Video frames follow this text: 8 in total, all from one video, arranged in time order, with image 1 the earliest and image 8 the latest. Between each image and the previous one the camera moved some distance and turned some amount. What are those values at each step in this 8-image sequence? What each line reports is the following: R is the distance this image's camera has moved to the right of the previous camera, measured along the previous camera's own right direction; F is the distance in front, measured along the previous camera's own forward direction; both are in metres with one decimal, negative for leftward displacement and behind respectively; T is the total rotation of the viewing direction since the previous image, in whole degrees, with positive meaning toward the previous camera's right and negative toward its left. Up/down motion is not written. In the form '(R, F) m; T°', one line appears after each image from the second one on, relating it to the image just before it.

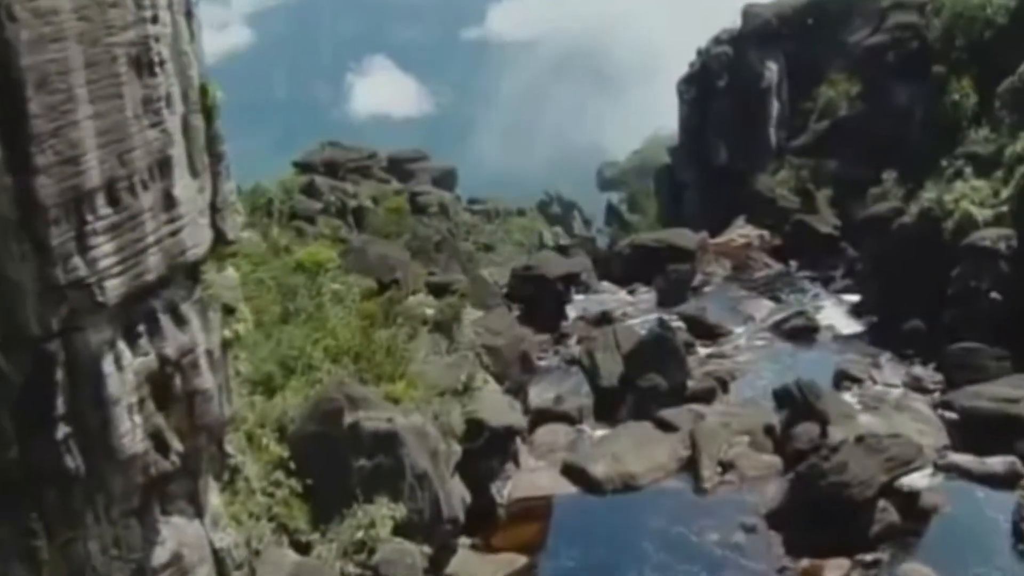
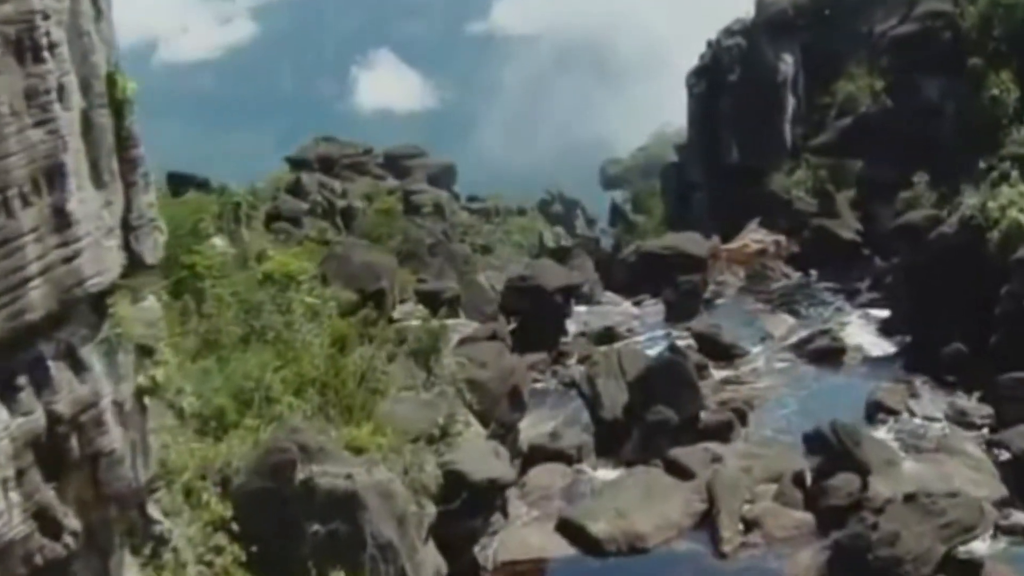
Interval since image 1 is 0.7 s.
(+0.2, +2.5) m; 0°
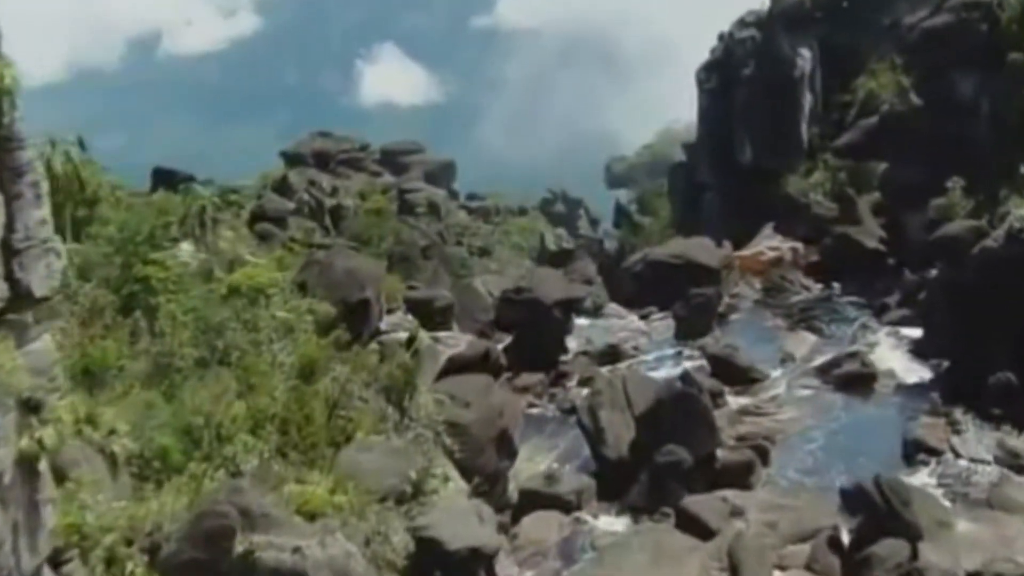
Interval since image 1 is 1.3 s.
(+0.1, +2.3) m; 0°
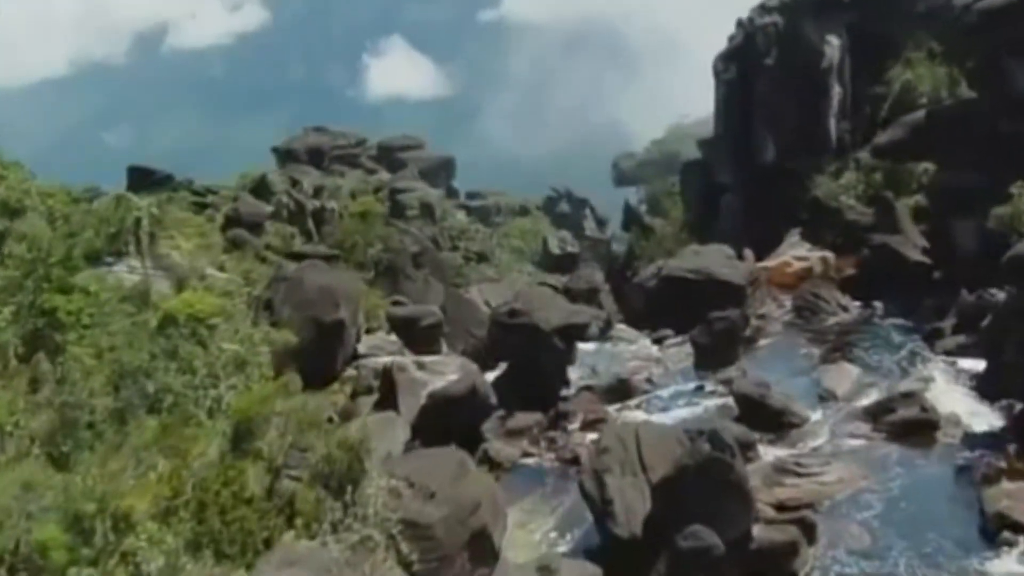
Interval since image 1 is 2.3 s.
(+0.2, +3.3) m; 0°
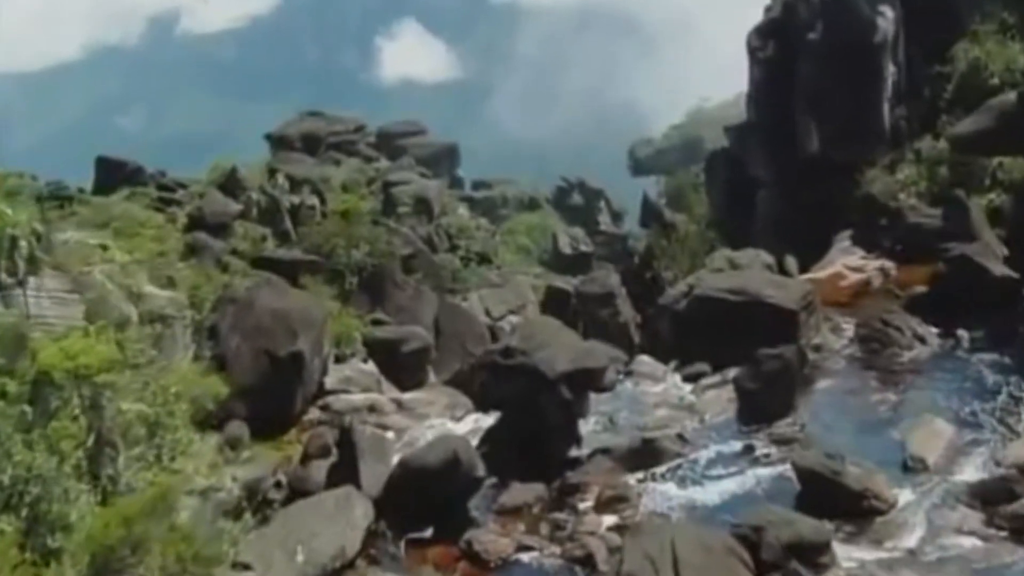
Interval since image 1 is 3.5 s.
(+0.2, +4.3) m; -1°
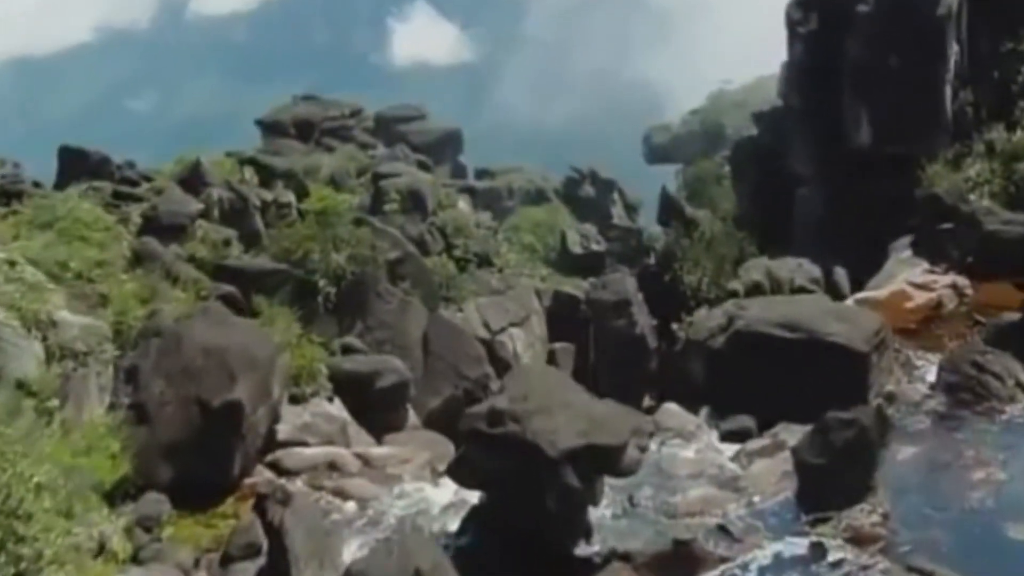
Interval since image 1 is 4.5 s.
(+0.2, +3.9) m; 0°
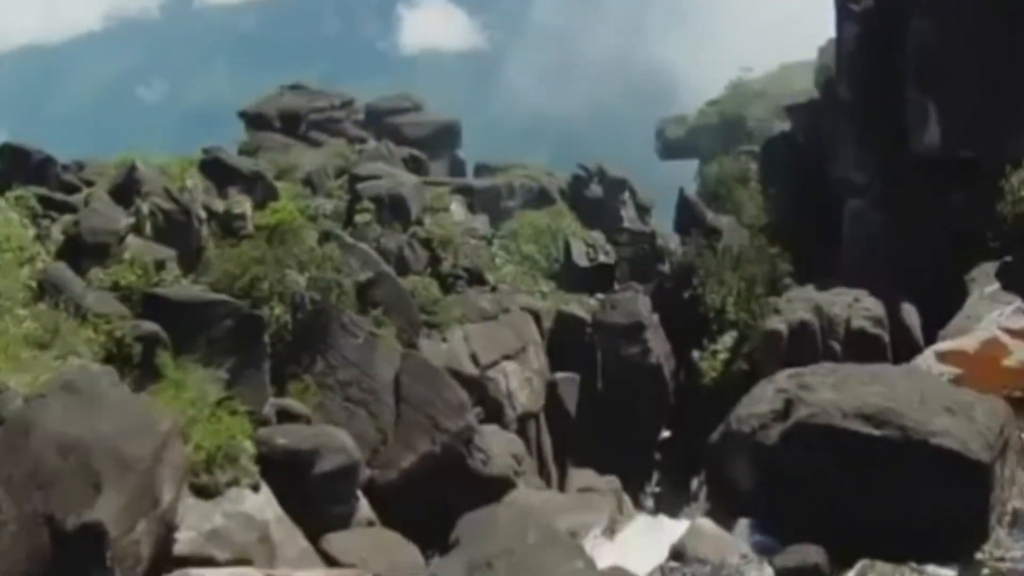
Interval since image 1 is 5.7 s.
(+0.3, +4.3) m; 0°
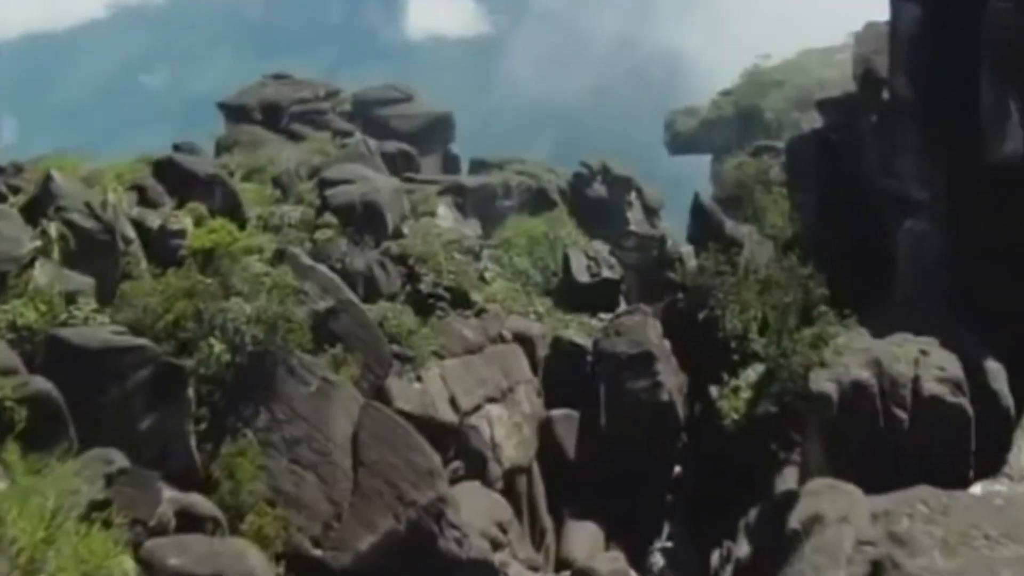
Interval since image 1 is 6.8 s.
(+0.3, +3.7) m; 0°
